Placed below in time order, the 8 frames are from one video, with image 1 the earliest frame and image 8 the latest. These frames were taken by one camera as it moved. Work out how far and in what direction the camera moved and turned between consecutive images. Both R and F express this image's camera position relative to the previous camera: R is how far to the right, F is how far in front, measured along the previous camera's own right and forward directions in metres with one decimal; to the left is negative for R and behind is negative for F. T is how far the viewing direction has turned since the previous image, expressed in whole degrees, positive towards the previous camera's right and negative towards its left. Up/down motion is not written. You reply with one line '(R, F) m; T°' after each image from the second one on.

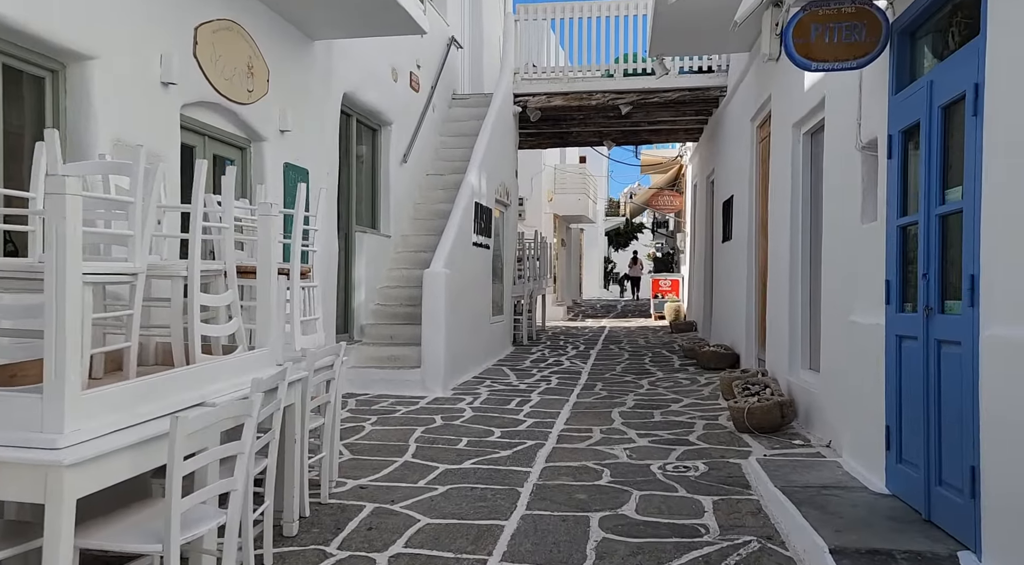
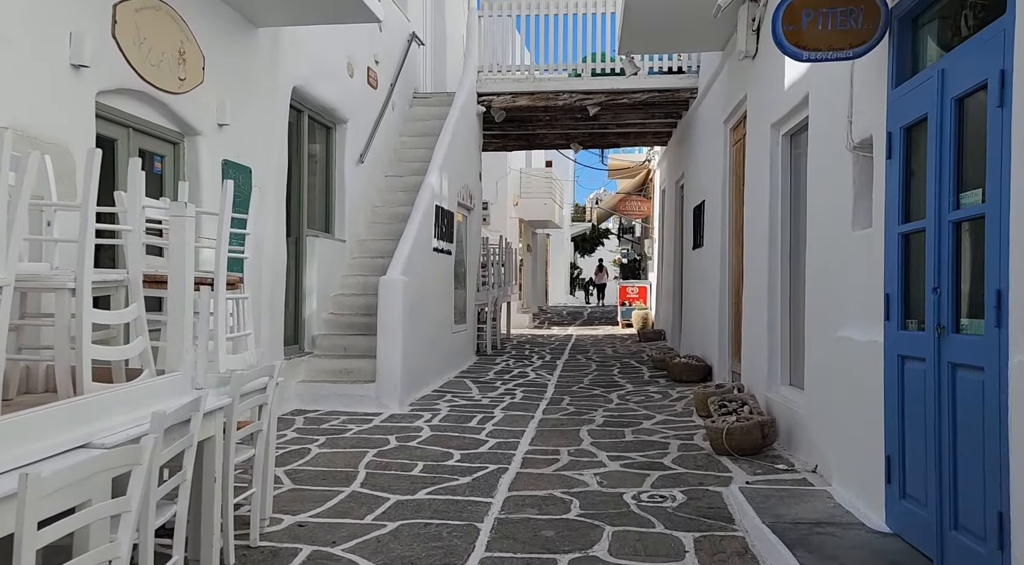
(0.0, +0.4) m; +2°
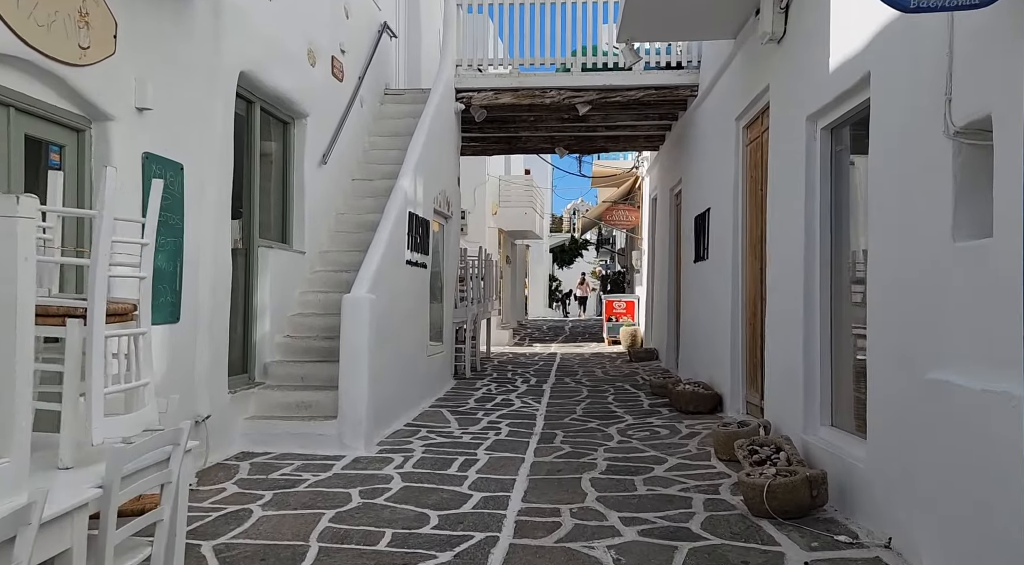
(-0.1, +0.9) m; +2°
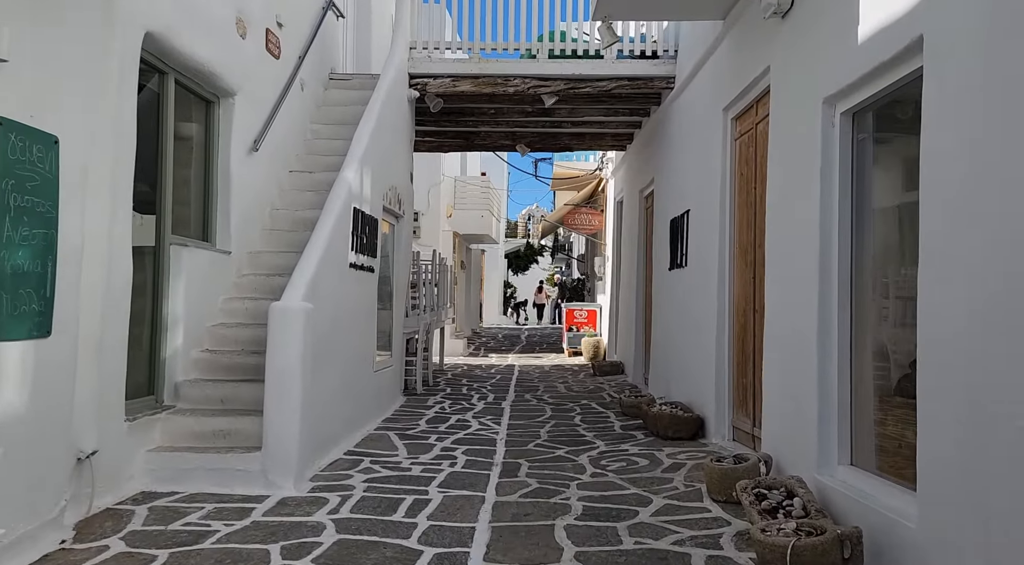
(0.0, +0.8) m; +3°
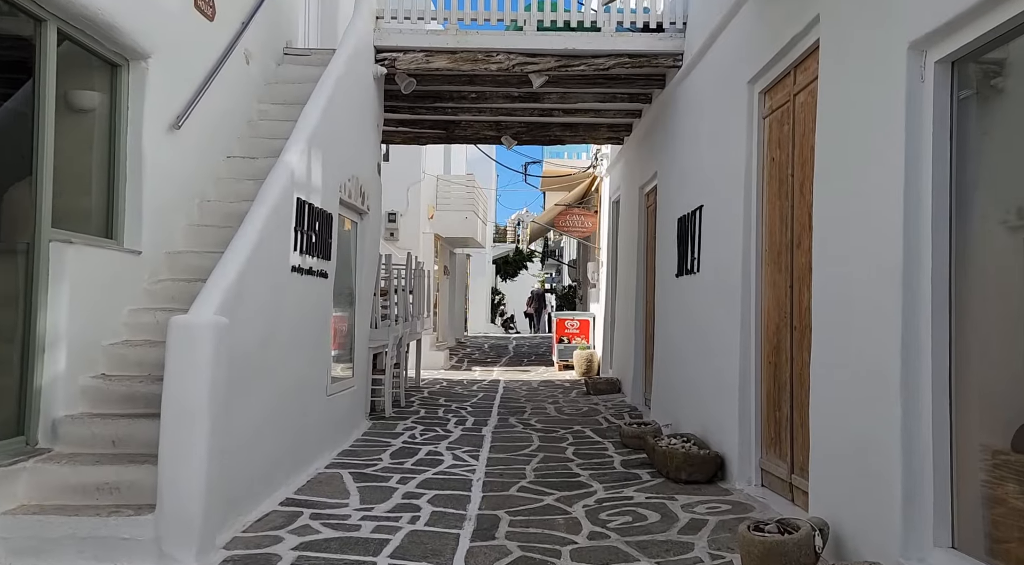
(+0.1, +1.1) m; +1°
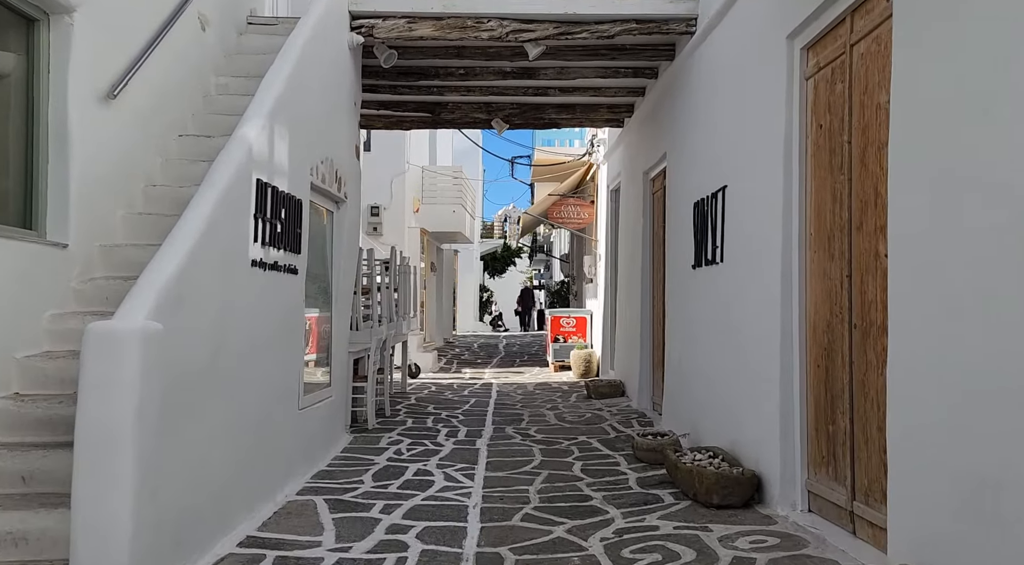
(-0.1, +0.8) m; +1°
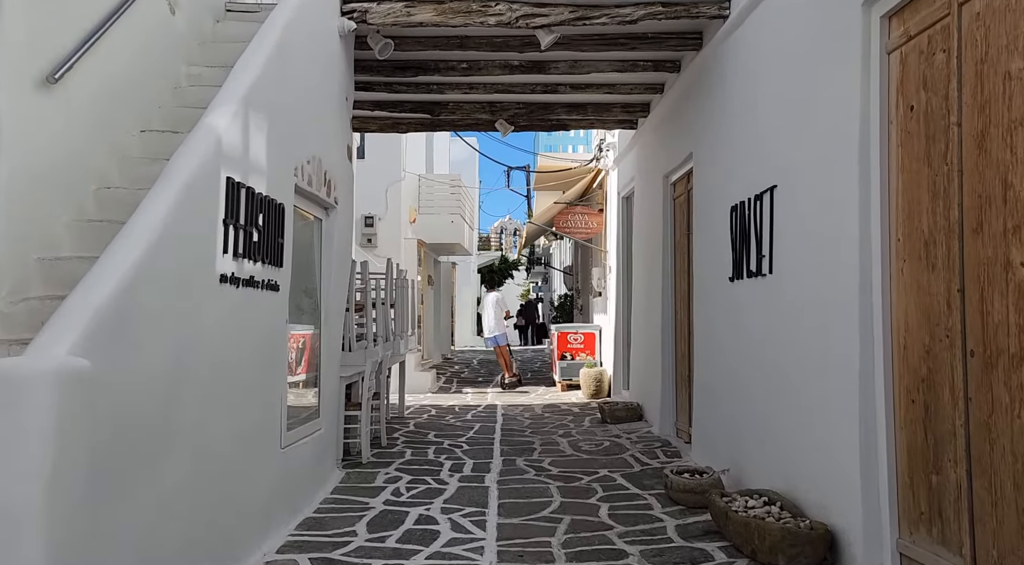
(-0.1, +0.7) m; 0°
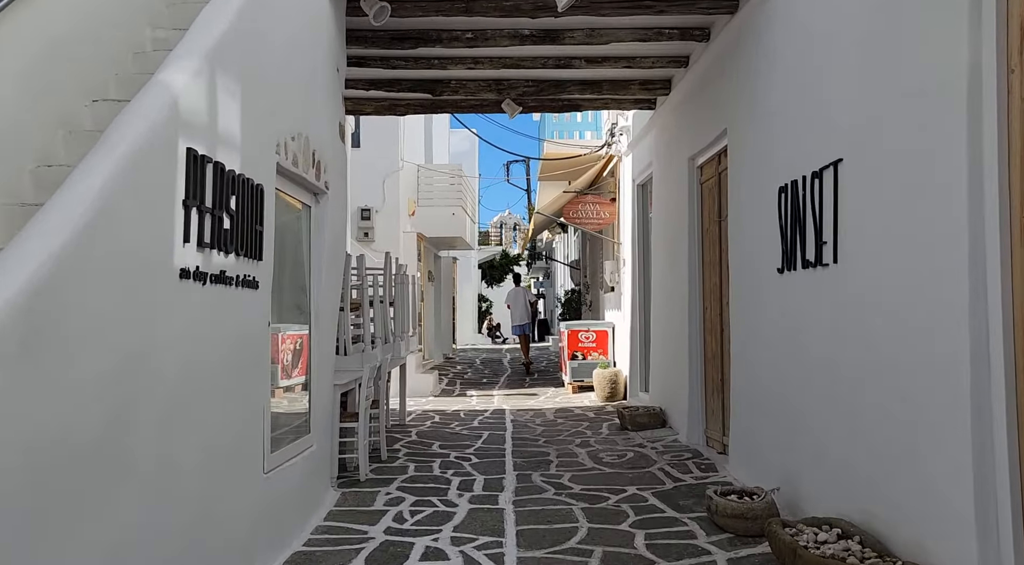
(-0.1, +0.7) m; 0°
